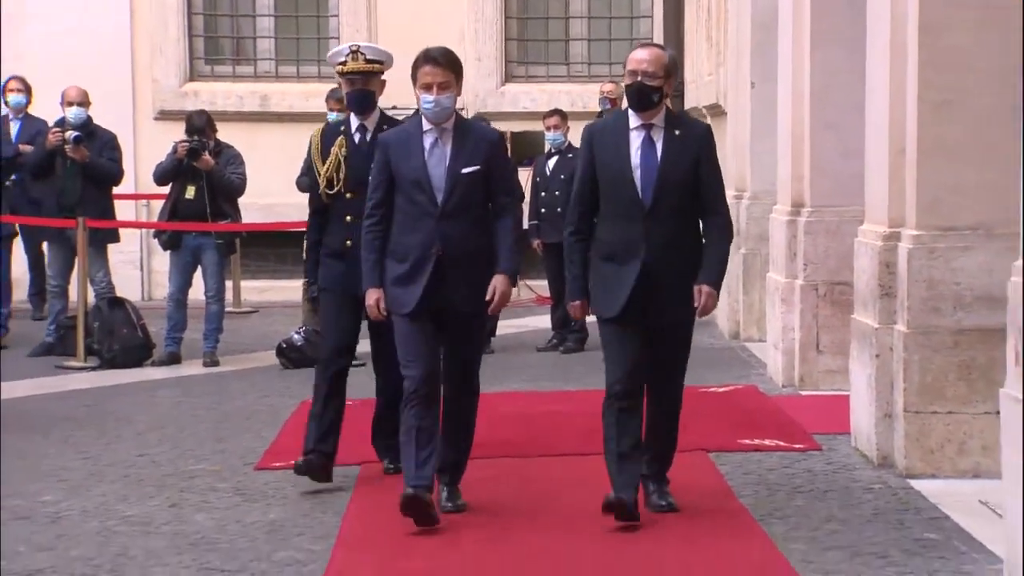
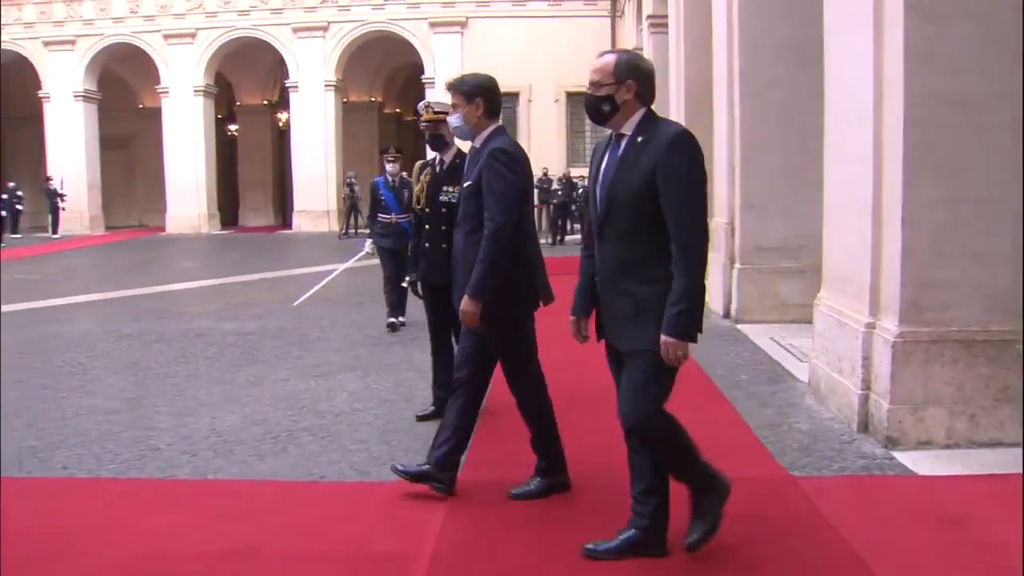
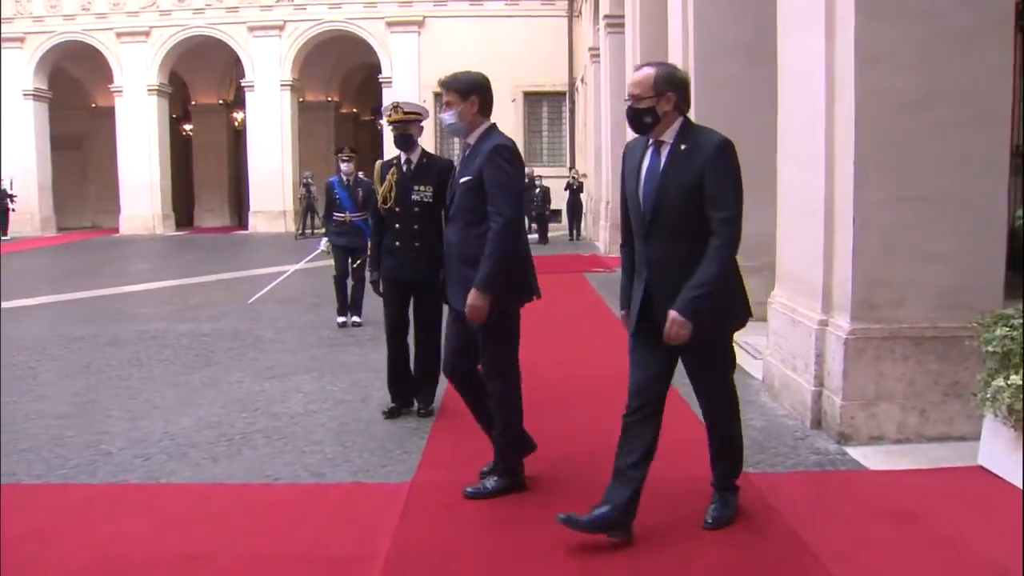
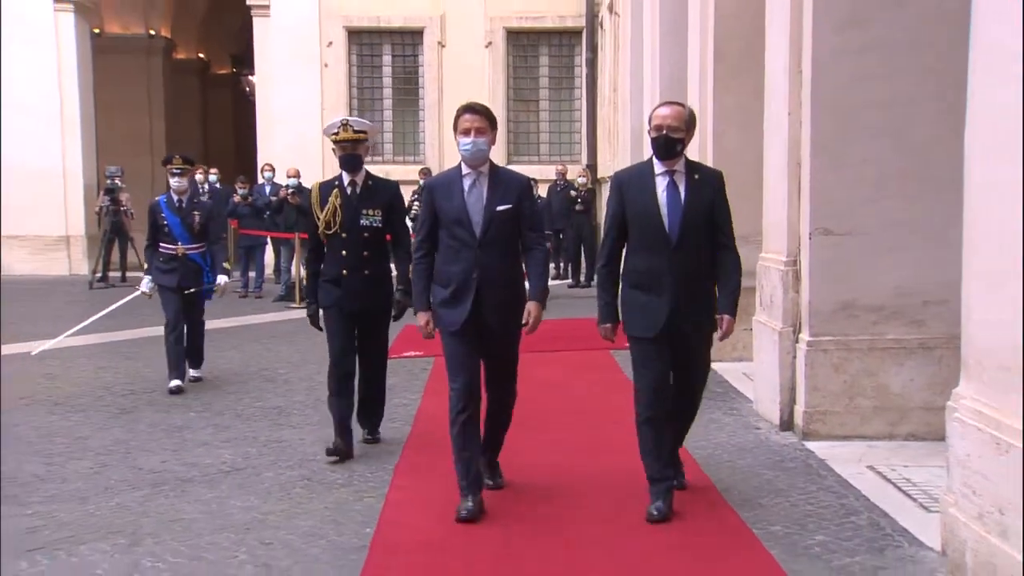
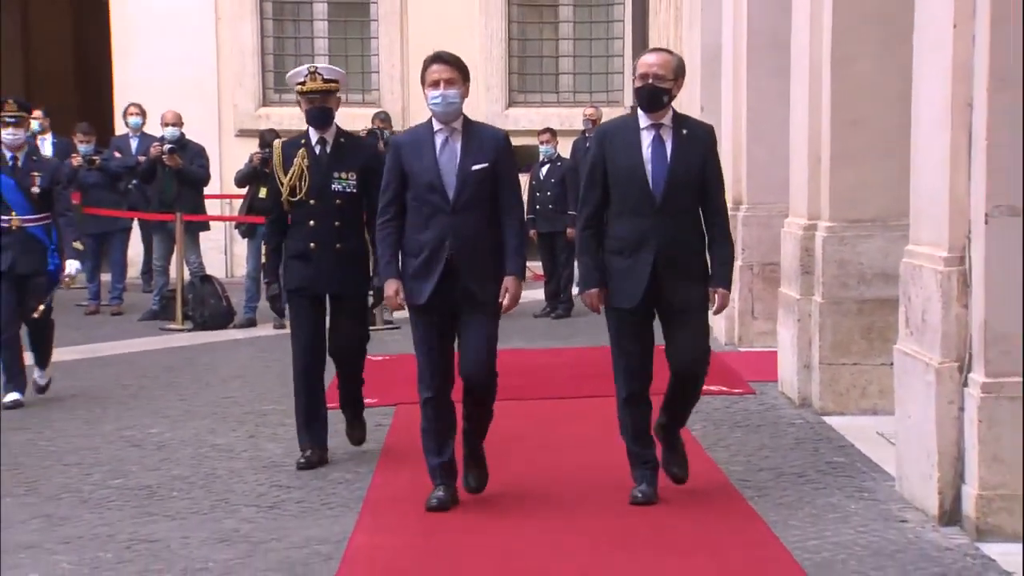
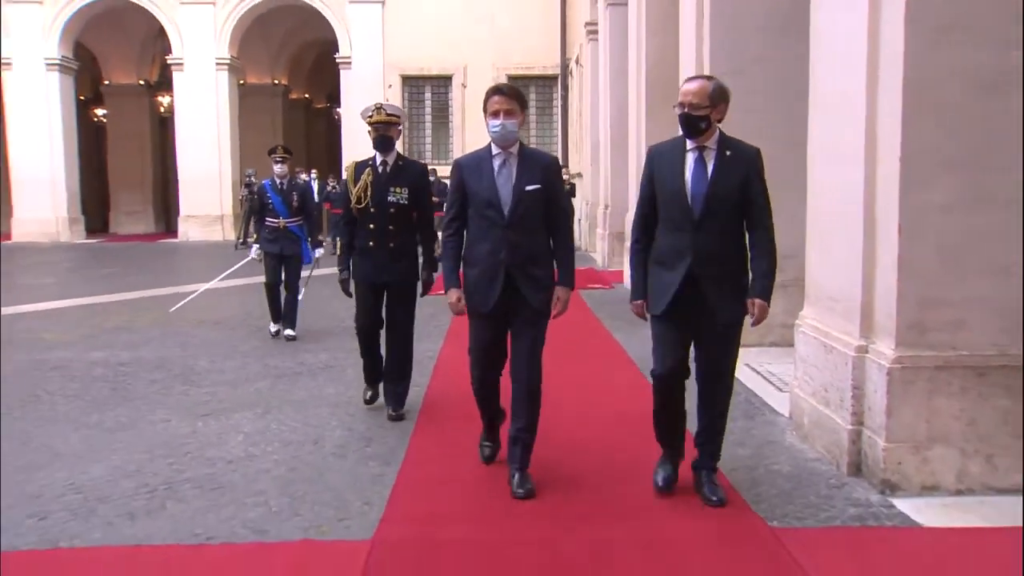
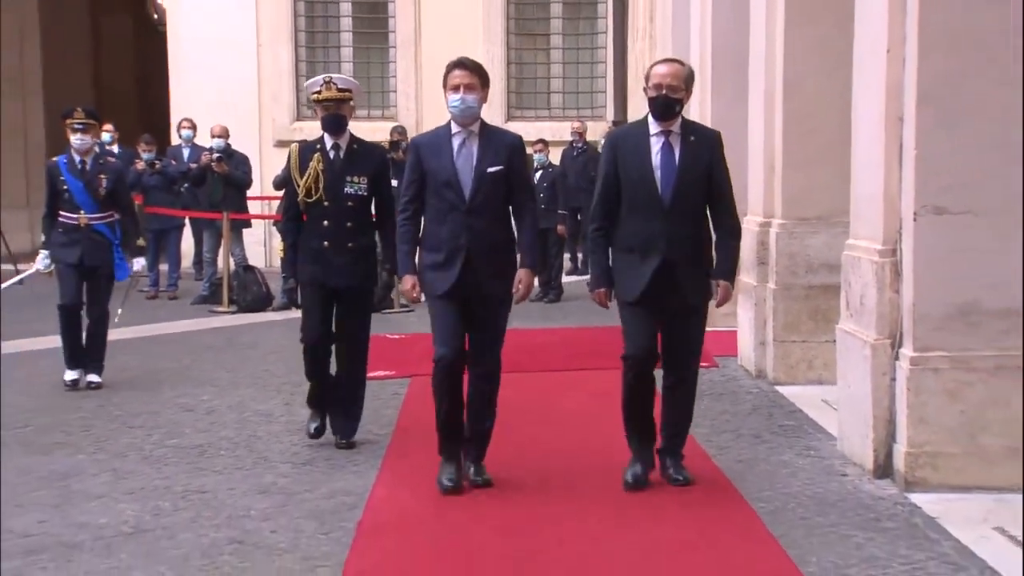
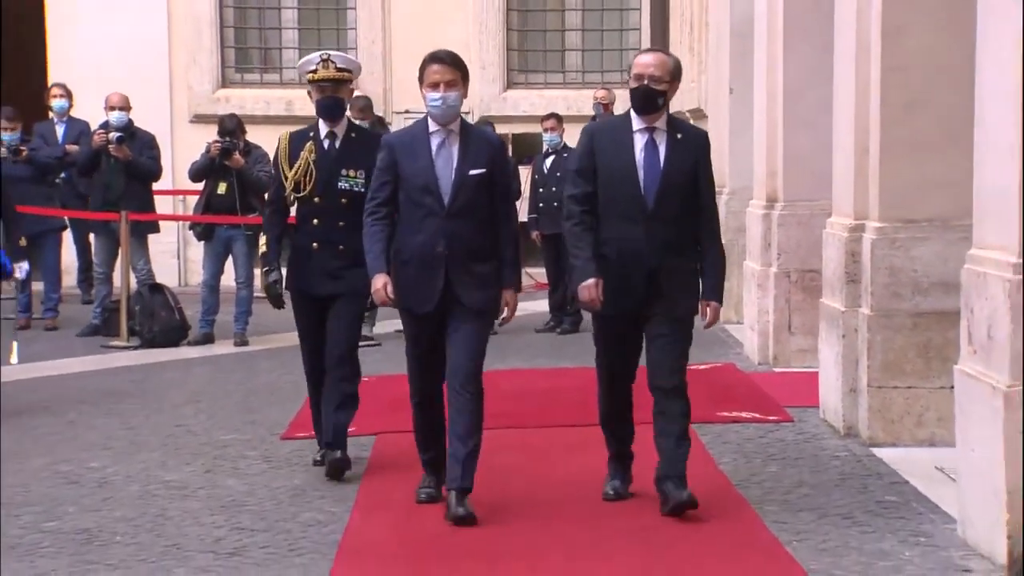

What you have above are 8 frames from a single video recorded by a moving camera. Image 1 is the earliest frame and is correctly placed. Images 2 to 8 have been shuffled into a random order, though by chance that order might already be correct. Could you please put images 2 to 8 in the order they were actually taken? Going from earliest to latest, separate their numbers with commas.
8, 5, 7, 4, 6, 3, 2
